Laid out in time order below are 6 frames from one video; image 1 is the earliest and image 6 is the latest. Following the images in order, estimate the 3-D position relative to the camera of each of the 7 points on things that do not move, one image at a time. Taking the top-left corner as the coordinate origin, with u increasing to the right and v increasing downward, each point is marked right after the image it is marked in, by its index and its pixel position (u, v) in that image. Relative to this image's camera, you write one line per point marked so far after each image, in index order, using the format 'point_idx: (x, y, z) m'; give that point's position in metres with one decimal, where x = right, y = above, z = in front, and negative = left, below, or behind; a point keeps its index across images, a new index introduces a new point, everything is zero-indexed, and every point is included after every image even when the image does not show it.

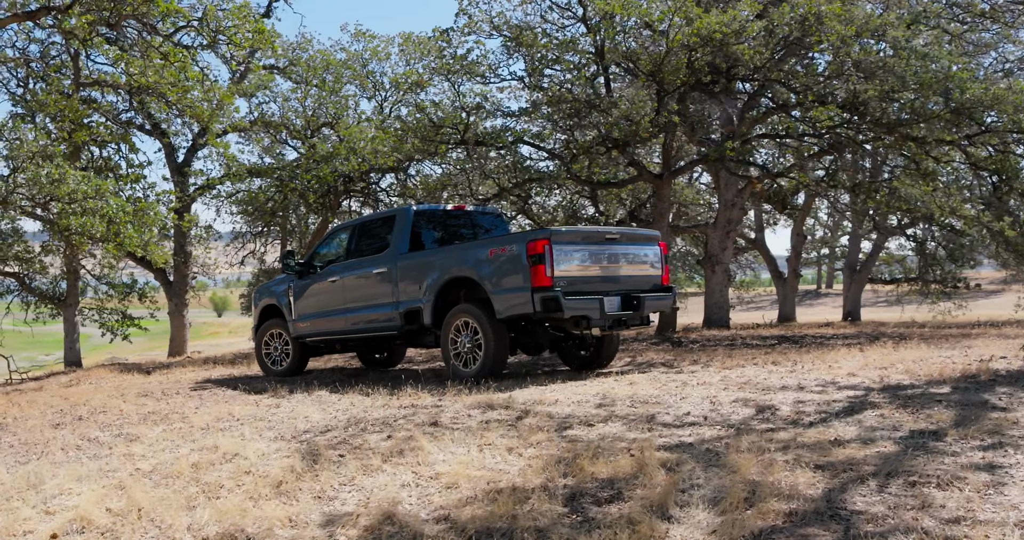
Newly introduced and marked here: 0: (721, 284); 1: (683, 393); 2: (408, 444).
0: (+4.0, -0.3, +17.7) m
1: (+1.3, -0.9, +7.0) m
2: (-0.6, -1.0, +5.5) m
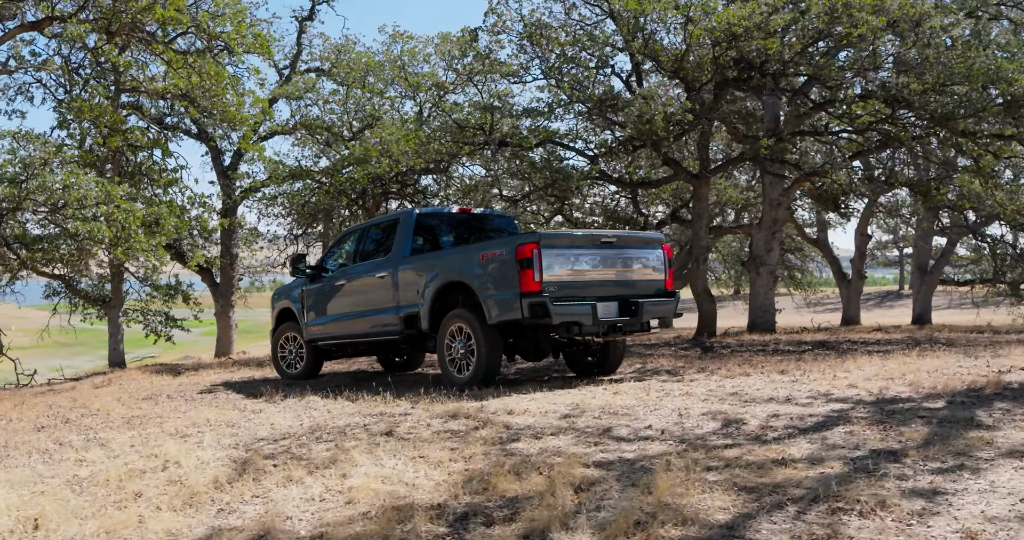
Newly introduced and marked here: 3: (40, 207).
0: (+4.8, -0.3, +17.1) m
1: (+1.1, -1.0, +6.7) m
2: (-1.0, -1.1, +5.3) m
3: (-7.2, +0.9, +13.5) m
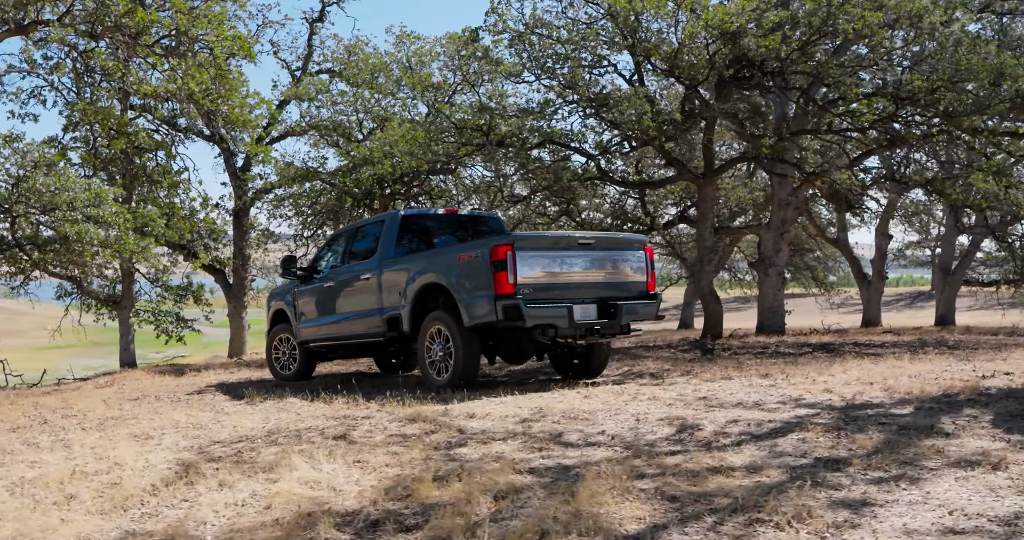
0: (+4.9, -0.3, +16.9) m
1: (+0.8, -1.0, +6.6) m
2: (-1.3, -1.1, +5.3) m
3: (-7.2, +0.9, +13.7) m
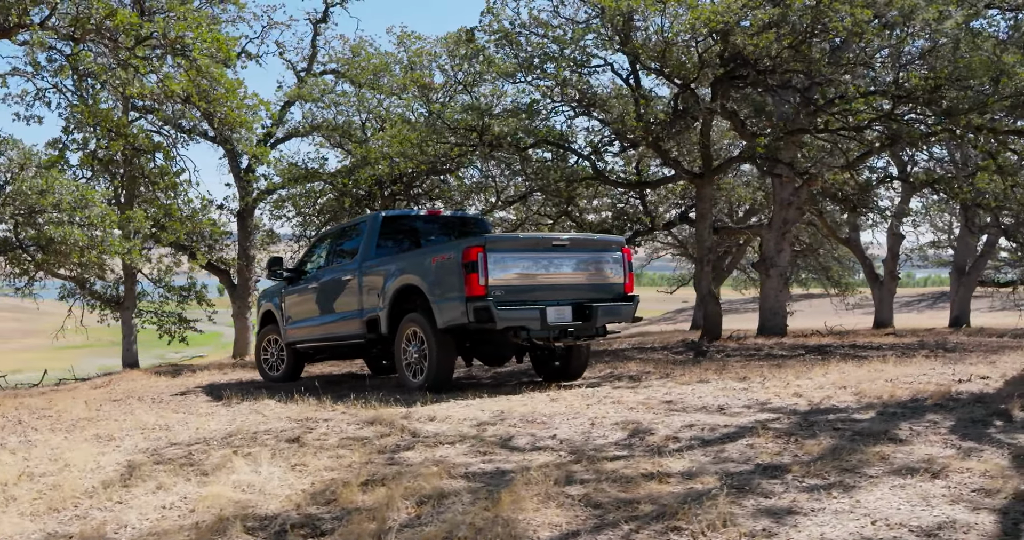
0: (+4.9, -0.3, +16.7) m
1: (+0.5, -1.0, +6.5) m
2: (-1.7, -1.1, +5.3) m
3: (-7.3, +0.9, +13.9) m
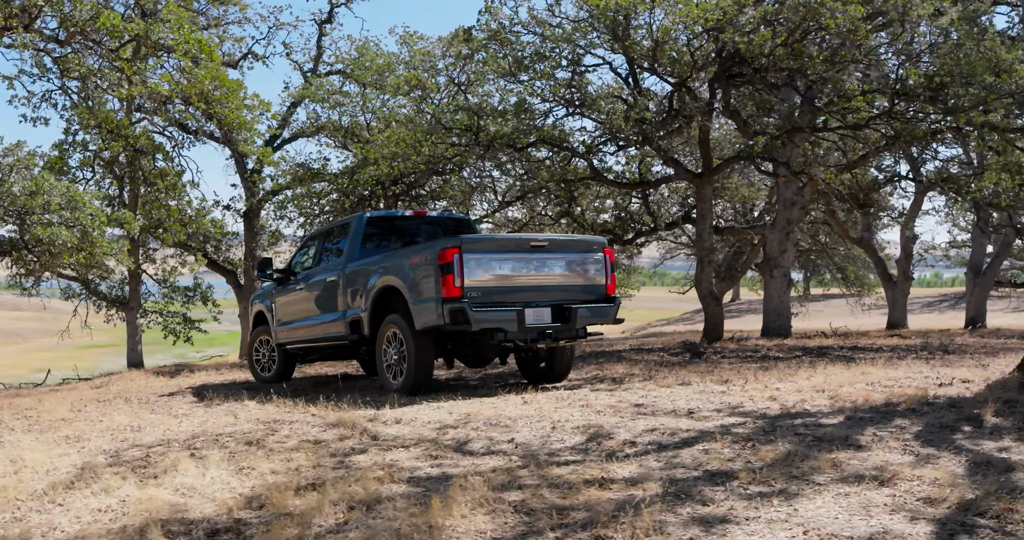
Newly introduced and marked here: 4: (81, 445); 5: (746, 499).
0: (+4.9, -0.3, +16.5) m
1: (+0.3, -1.0, +6.5) m
2: (-1.9, -1.1, +5.3) m
3: (-7.3, +0.9, +14.0) m
4: (-3.0, -1.2, +6.3) m
5: (+1.1, -1.1, +4.2) m
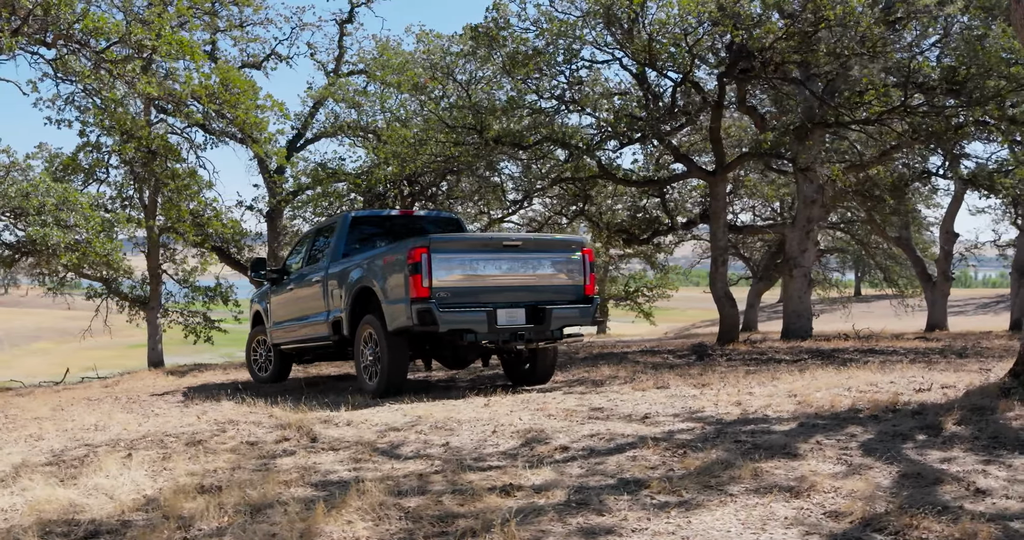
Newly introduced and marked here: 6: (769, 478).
0: (+5.1, -0.3, +16.1) m
1: (-0.1, -1.0, +6.3) m
2: (-2.3, -1.1, +5.3) m
3: (-7.2, +0.9, +14.3) m
4: (-3.4, -1.2, +6.4) m
5: (+0.6, -1.1, +4.0) m
6: (+1.3, -1.0, +4.4) m
